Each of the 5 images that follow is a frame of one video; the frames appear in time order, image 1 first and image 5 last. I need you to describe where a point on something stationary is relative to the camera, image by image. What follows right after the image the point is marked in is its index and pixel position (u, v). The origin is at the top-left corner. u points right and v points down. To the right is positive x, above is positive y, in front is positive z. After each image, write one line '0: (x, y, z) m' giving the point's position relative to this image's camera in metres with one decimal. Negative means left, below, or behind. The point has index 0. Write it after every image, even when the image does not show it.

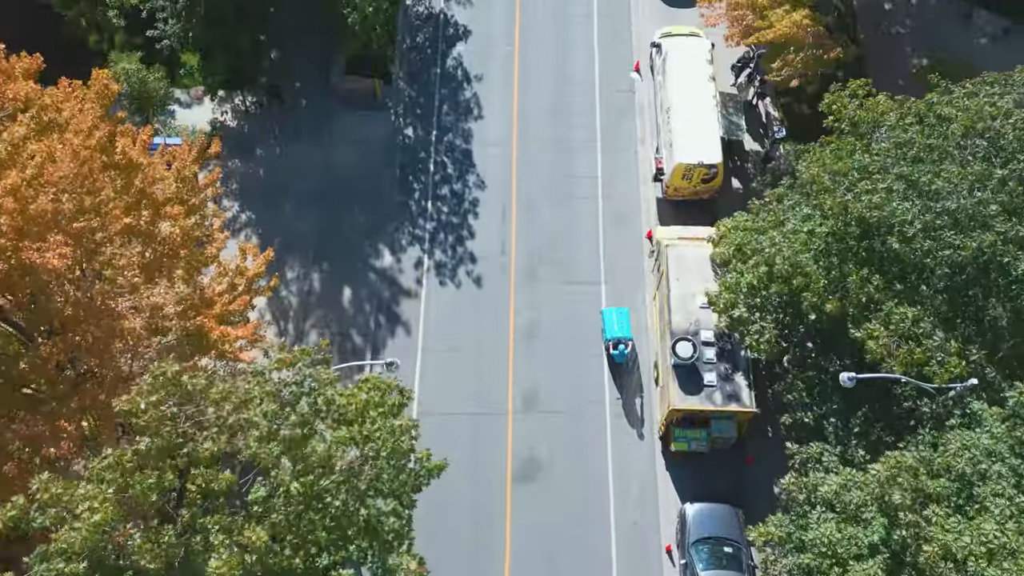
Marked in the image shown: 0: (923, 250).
0: (+10.0, +0.9, +17.3) m
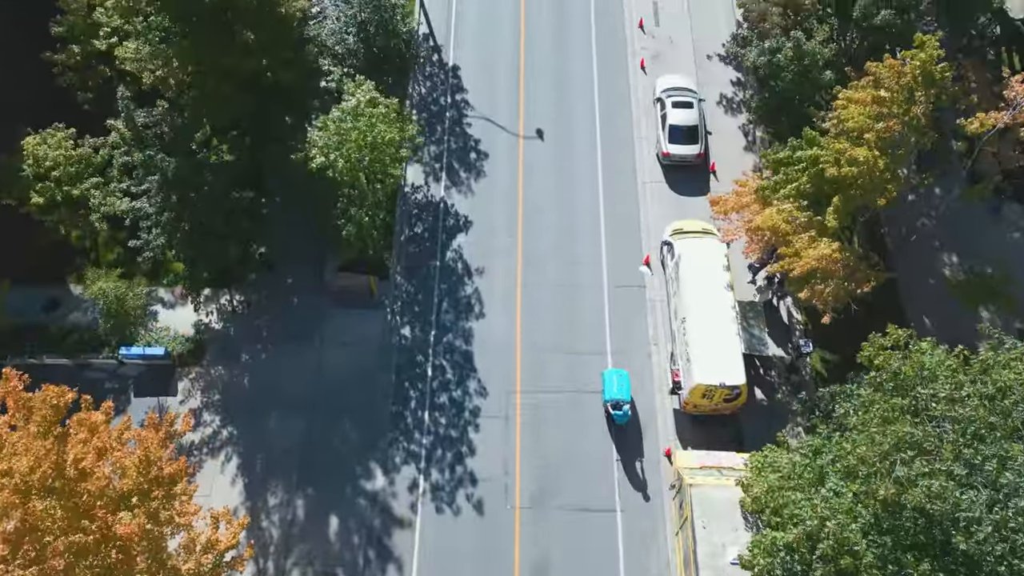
0: (+10.2, -5.7, +15.0) m
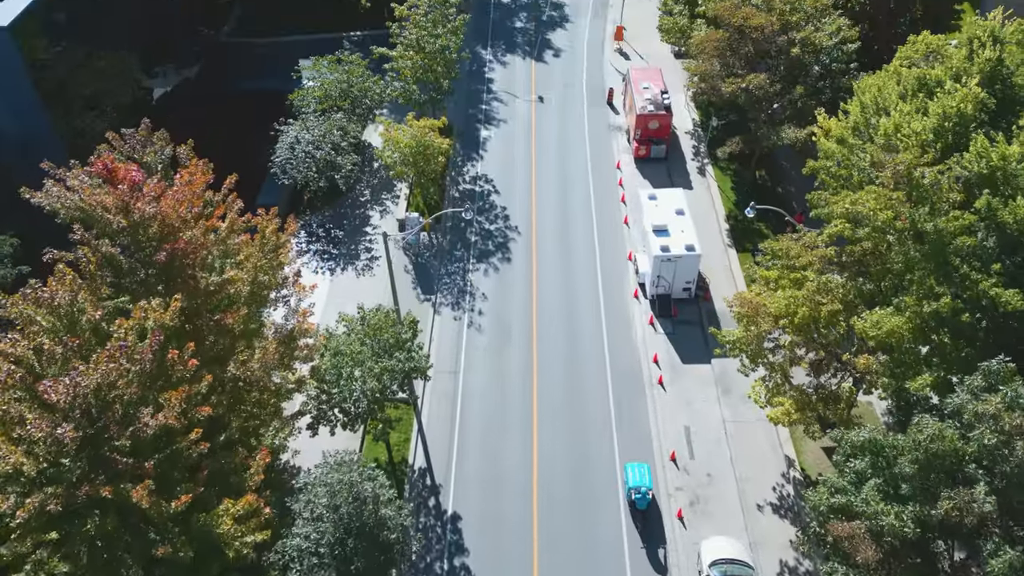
0: (+10.6, -18.1, +5.2) m
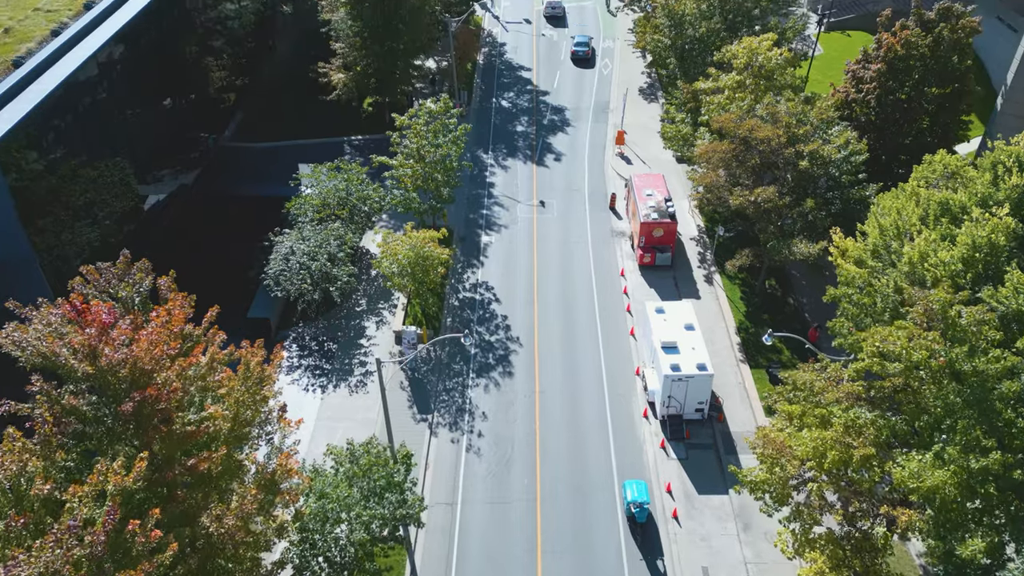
0: (+10.6, -20.2, +1.4) m
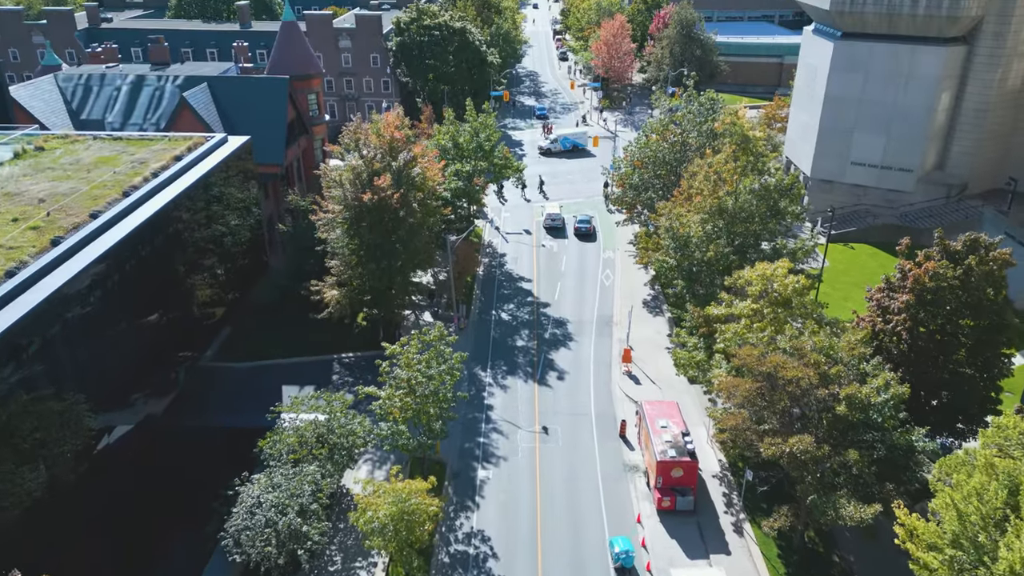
0: (+10.6, -22.2, -7.9) m
